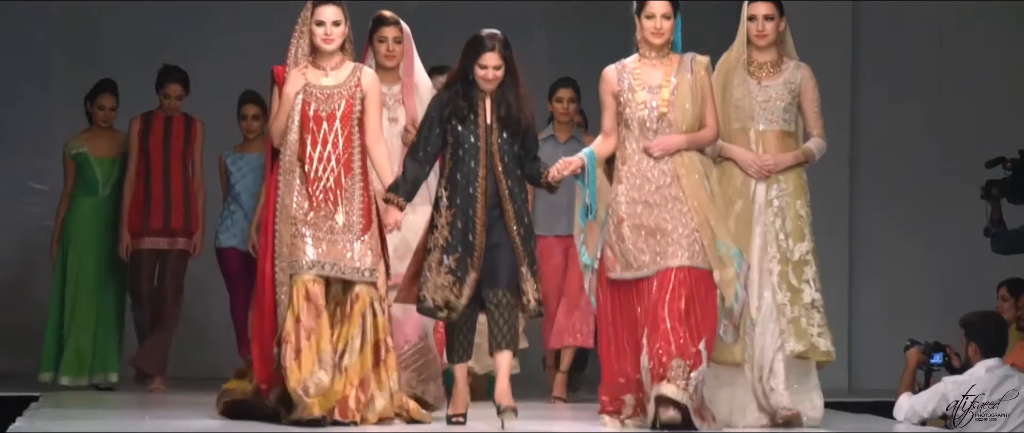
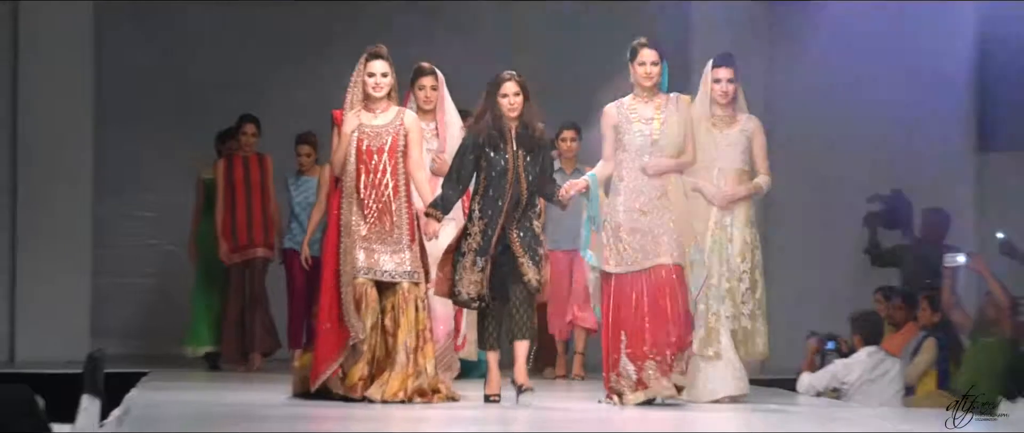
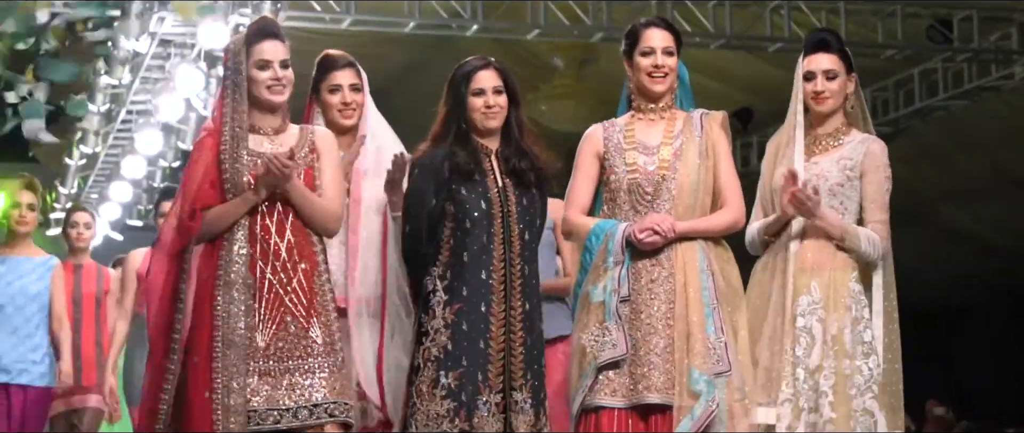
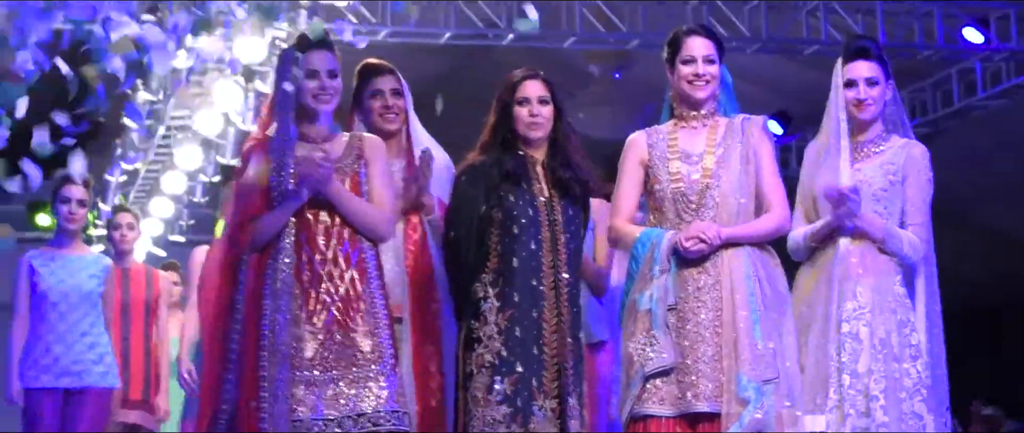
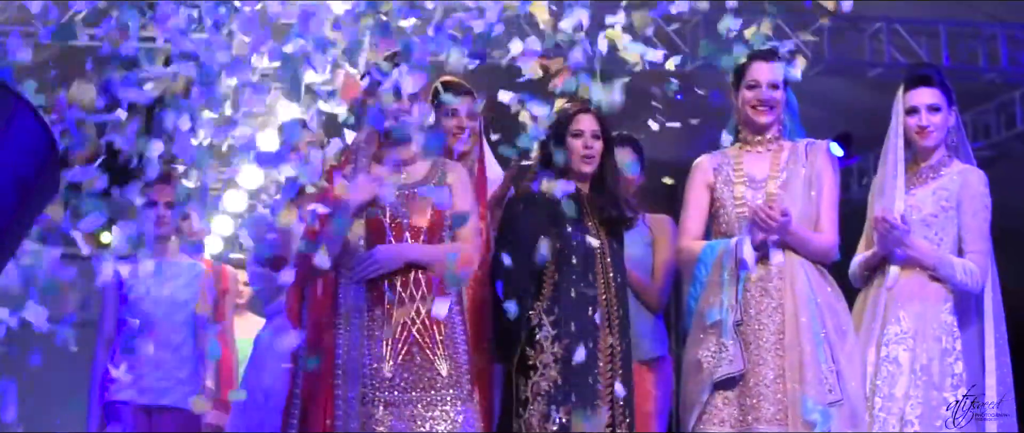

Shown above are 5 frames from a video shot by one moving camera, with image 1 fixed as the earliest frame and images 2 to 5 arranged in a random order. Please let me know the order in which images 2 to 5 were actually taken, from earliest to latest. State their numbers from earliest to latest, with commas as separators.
2, 3, 4, 5
